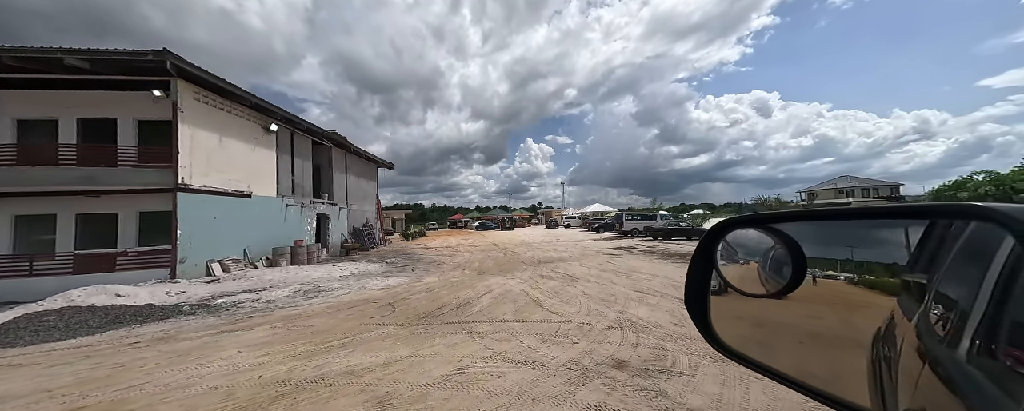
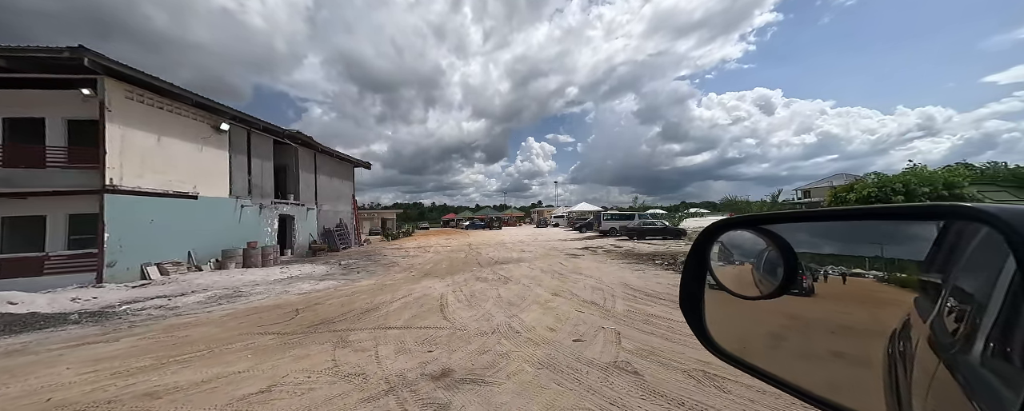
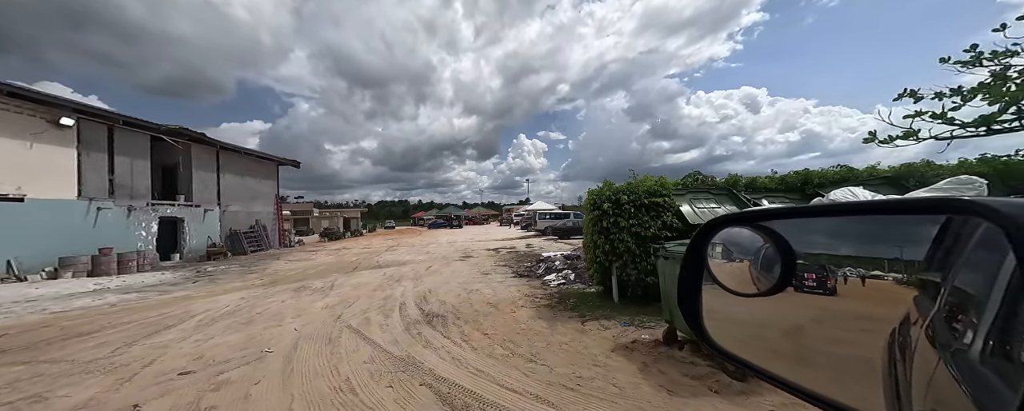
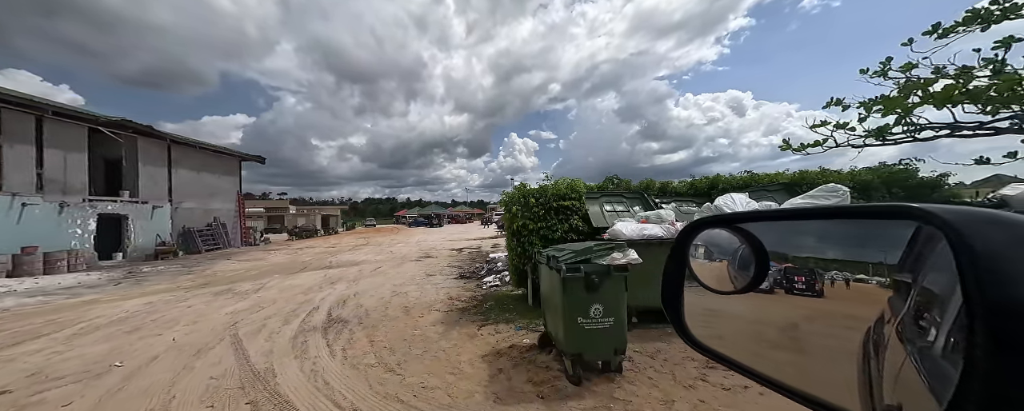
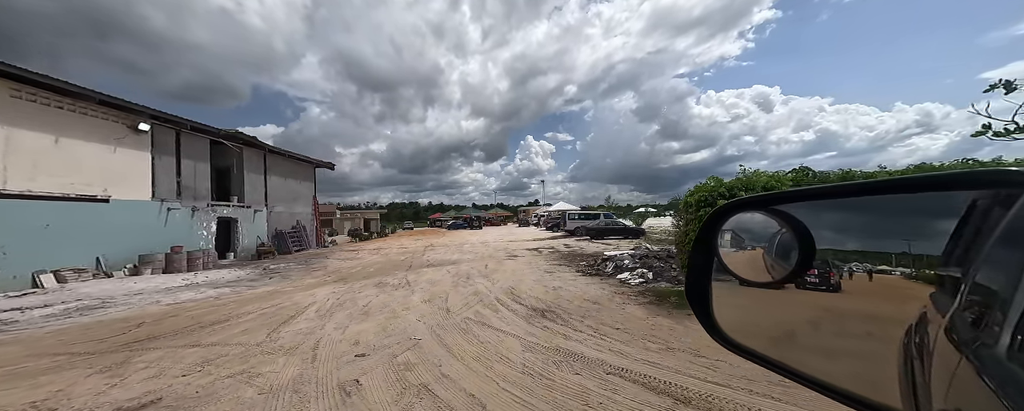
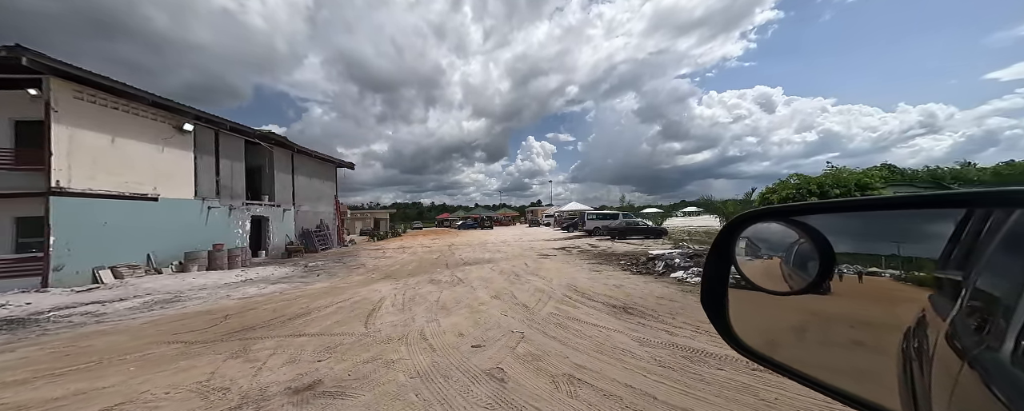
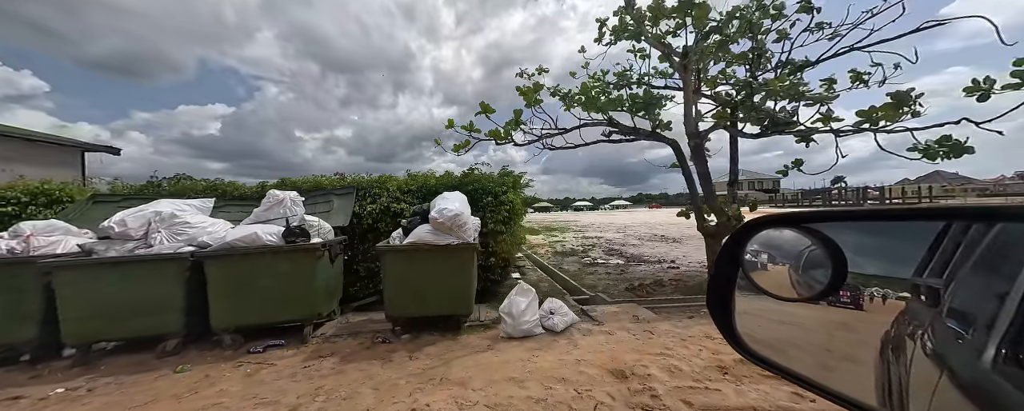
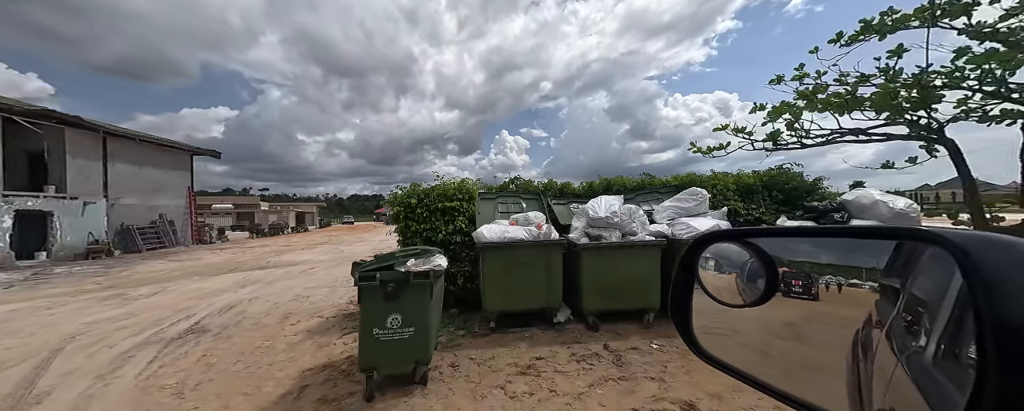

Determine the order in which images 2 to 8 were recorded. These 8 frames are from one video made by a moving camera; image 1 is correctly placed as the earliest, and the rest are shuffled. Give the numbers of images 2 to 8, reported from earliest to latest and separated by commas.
2, 6, 5, 3, 4, 8, 7
